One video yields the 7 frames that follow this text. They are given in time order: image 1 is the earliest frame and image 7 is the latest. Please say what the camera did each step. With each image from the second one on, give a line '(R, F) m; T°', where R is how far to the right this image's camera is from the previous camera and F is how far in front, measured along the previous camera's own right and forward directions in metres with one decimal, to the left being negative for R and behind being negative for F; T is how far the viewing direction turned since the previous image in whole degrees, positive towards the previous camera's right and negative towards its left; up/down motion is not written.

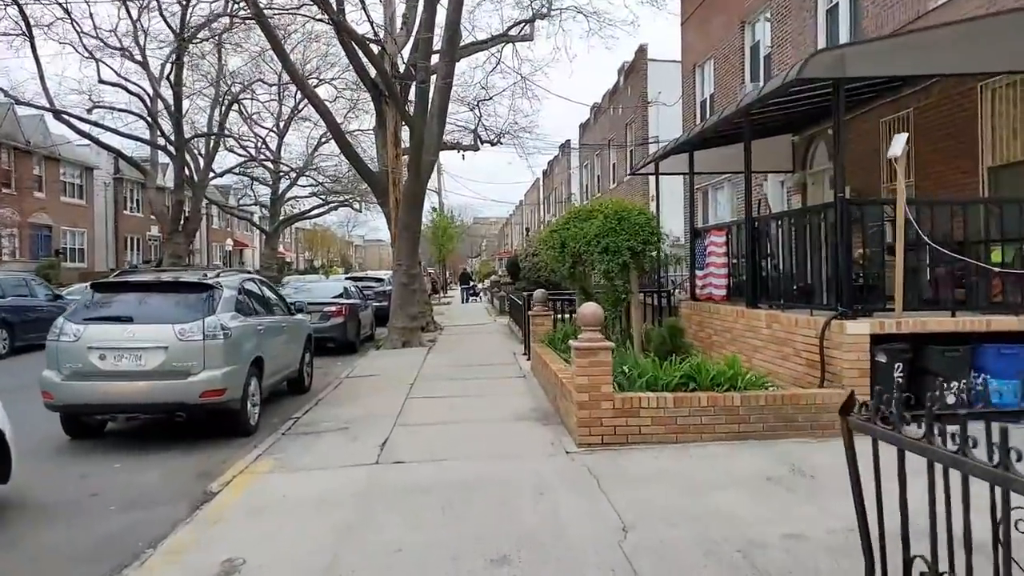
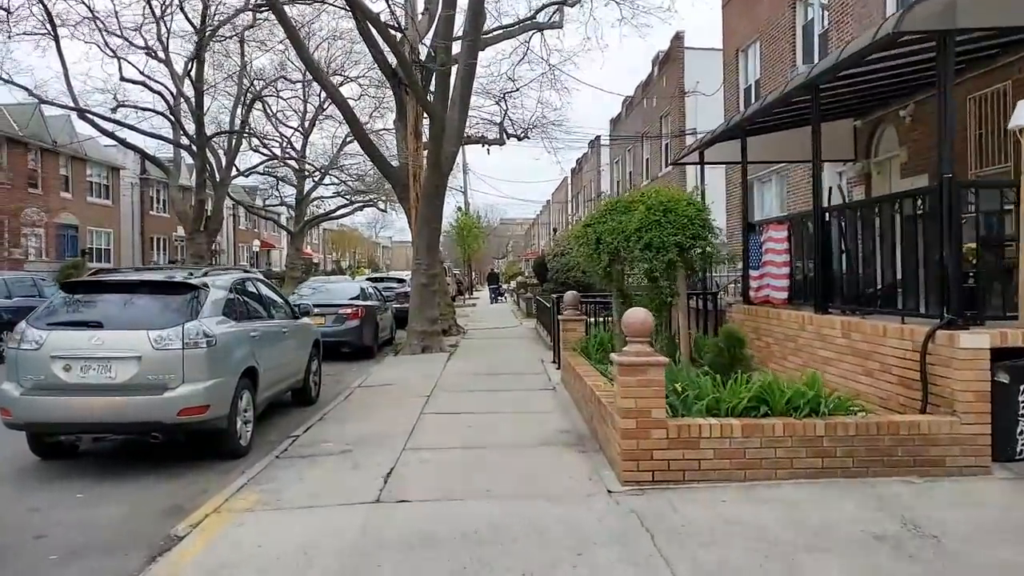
(0.0, +1.3) m; -2°
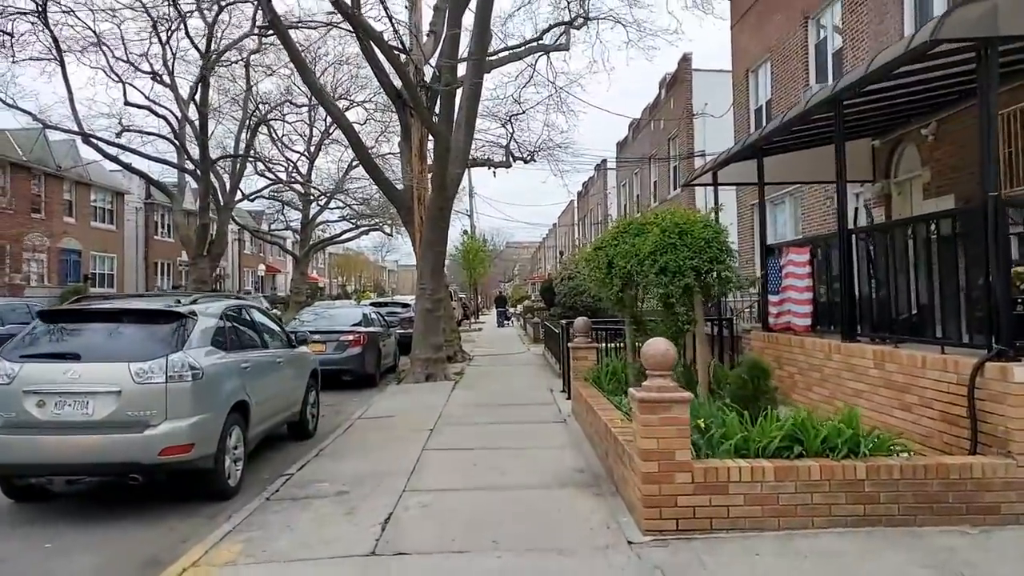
(0.0, +0.5) m; 0°
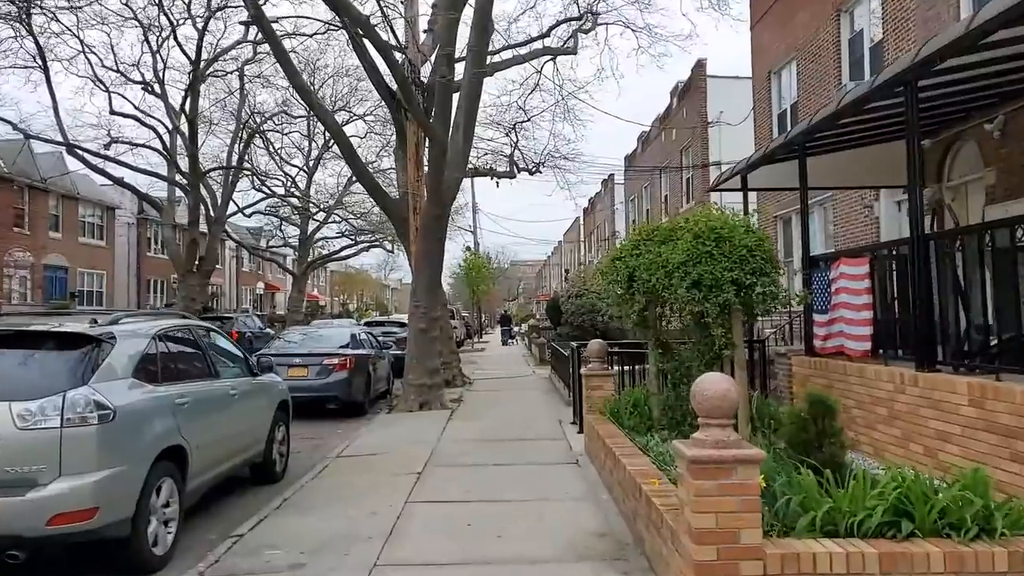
(0.0, +1.4) m; 0°
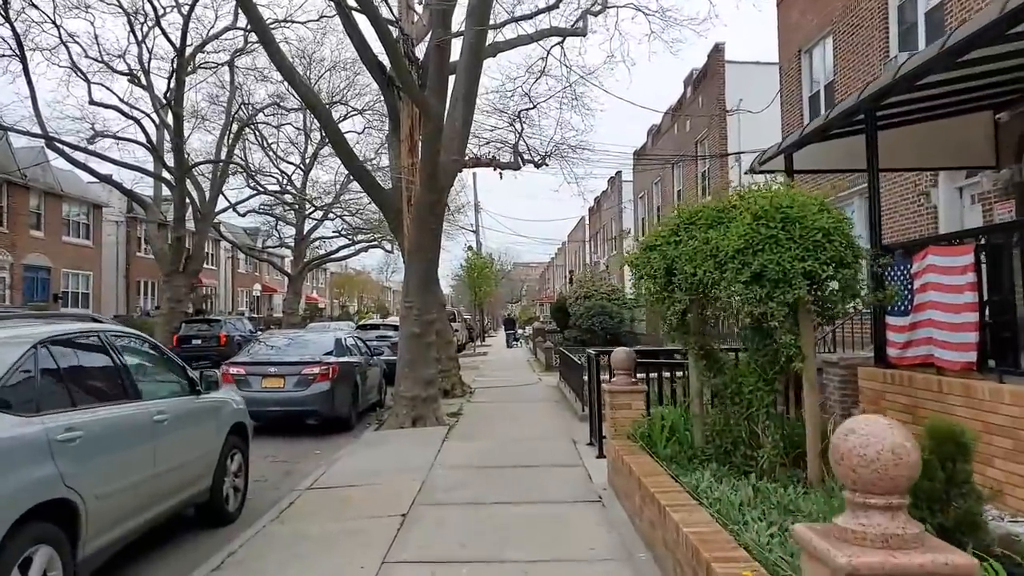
(0.0, +1.6) m; 0°
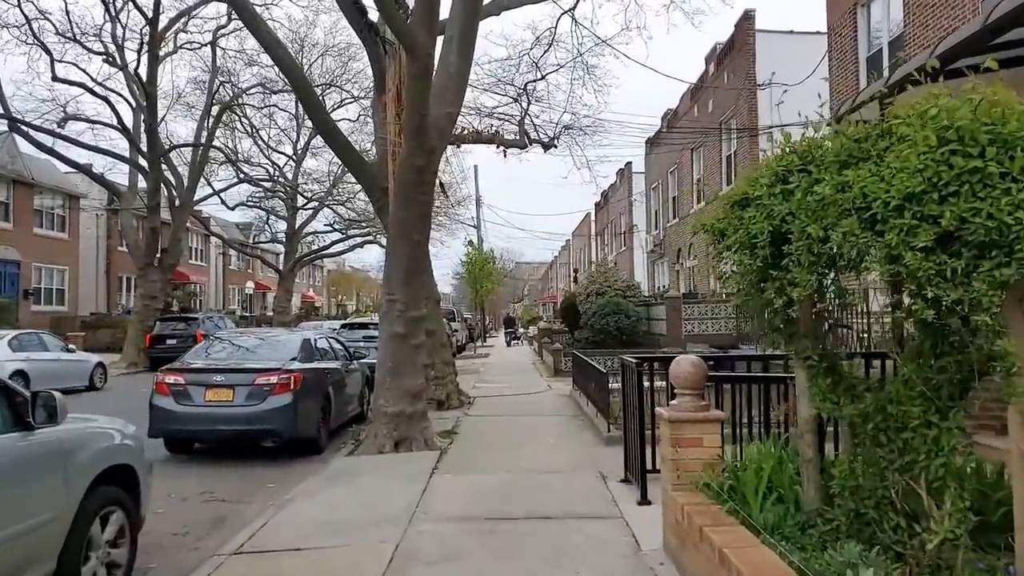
(-0.1, +2.3) m; 0°
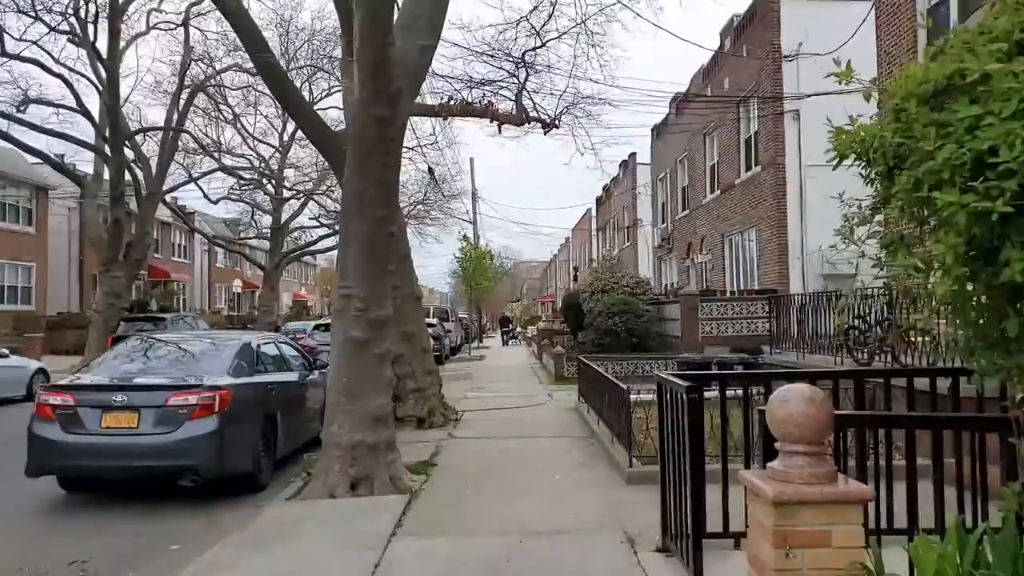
(+0.1, +2.1) m; 0°
